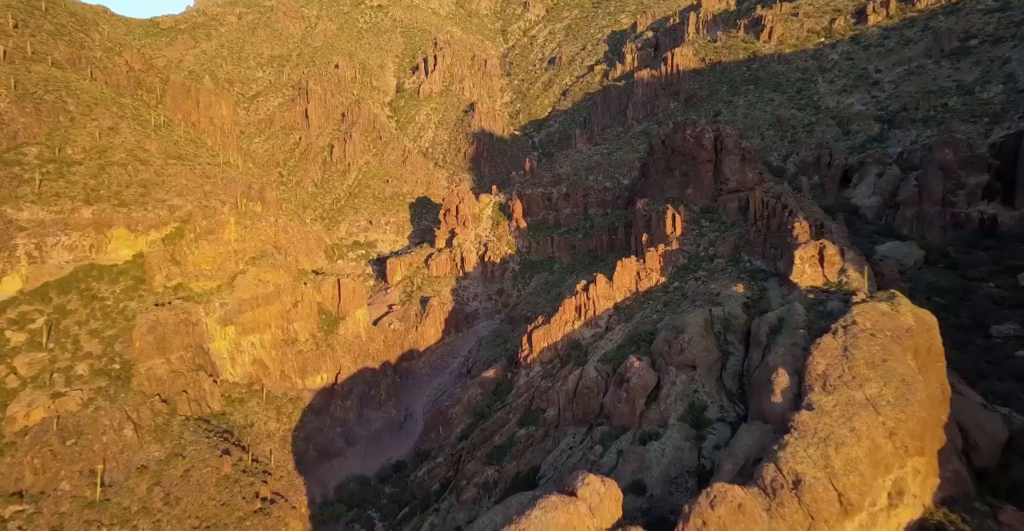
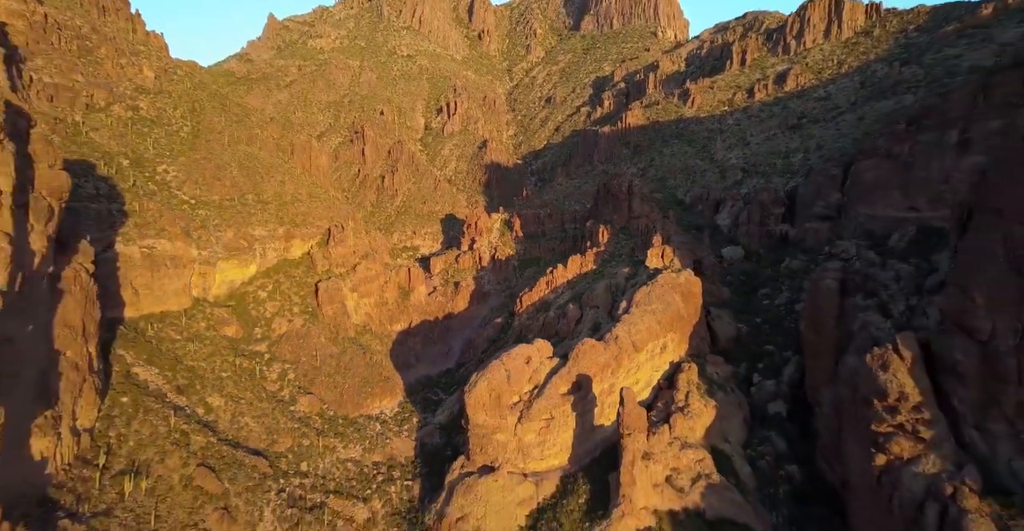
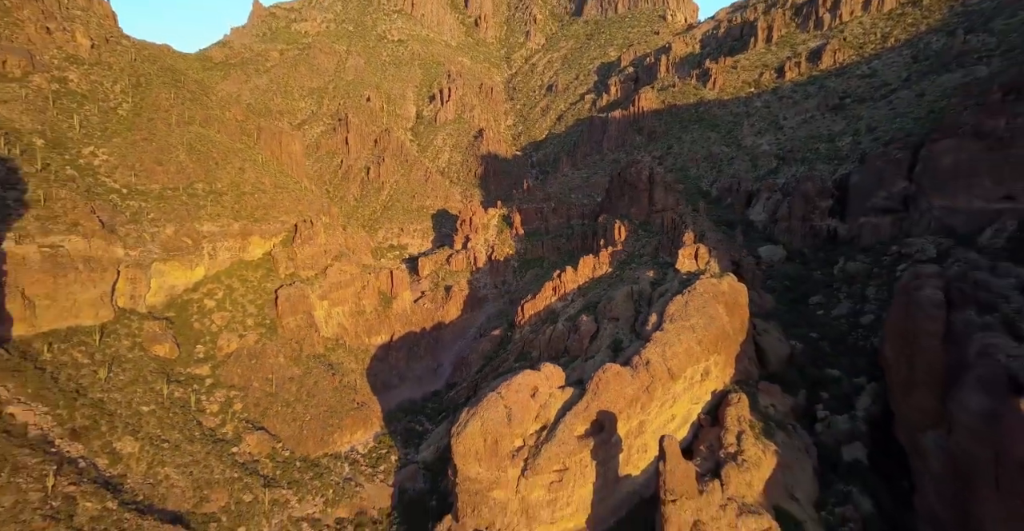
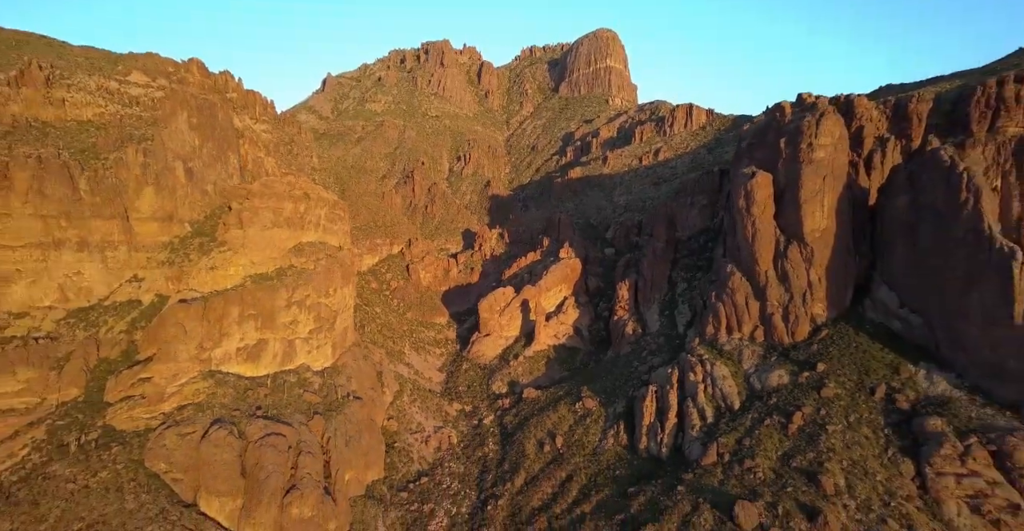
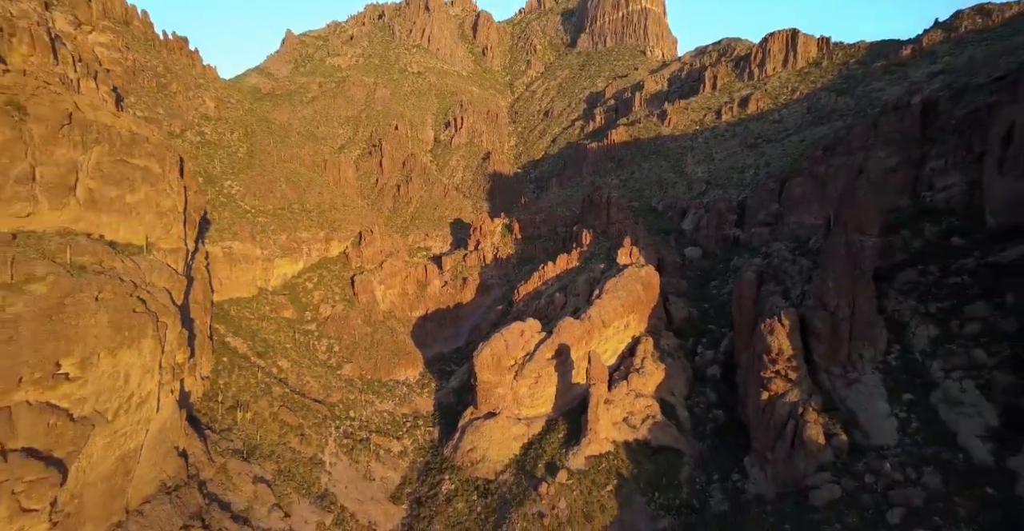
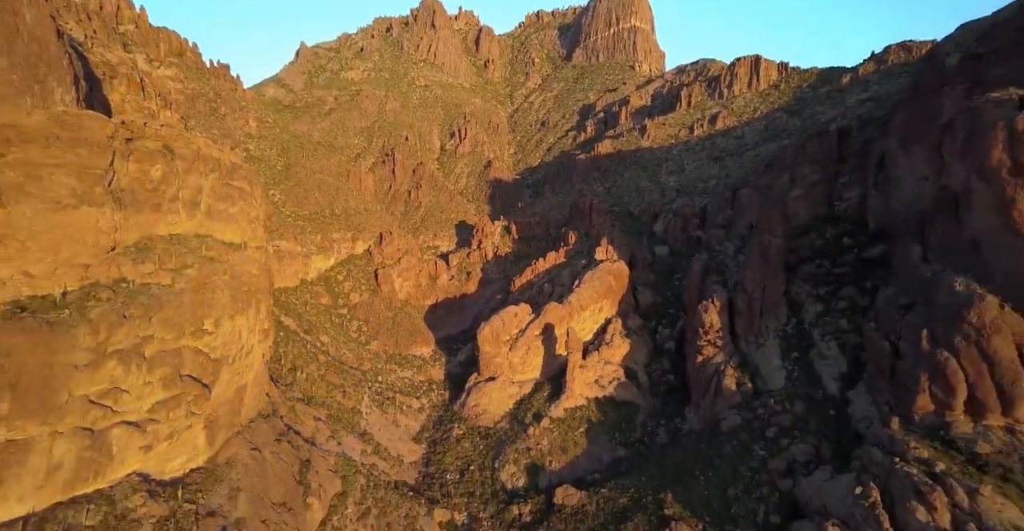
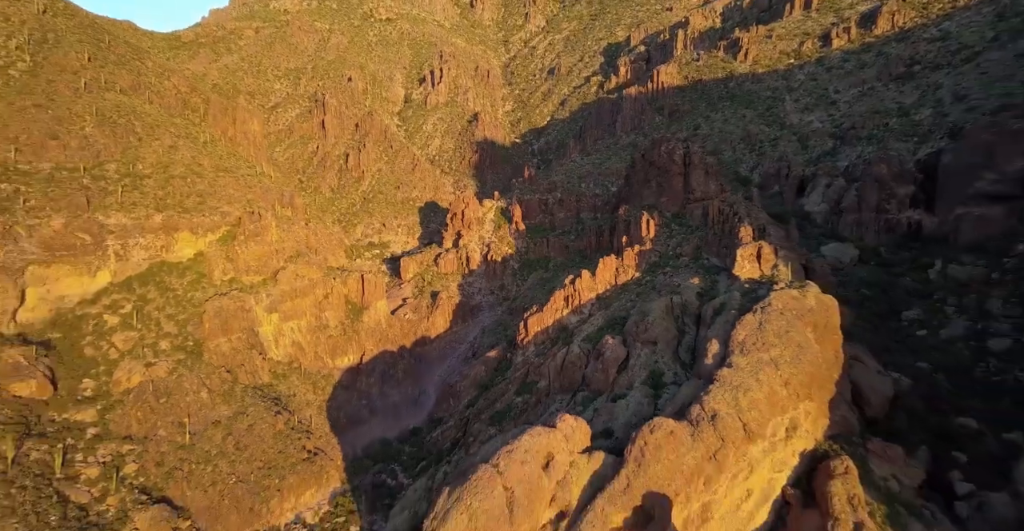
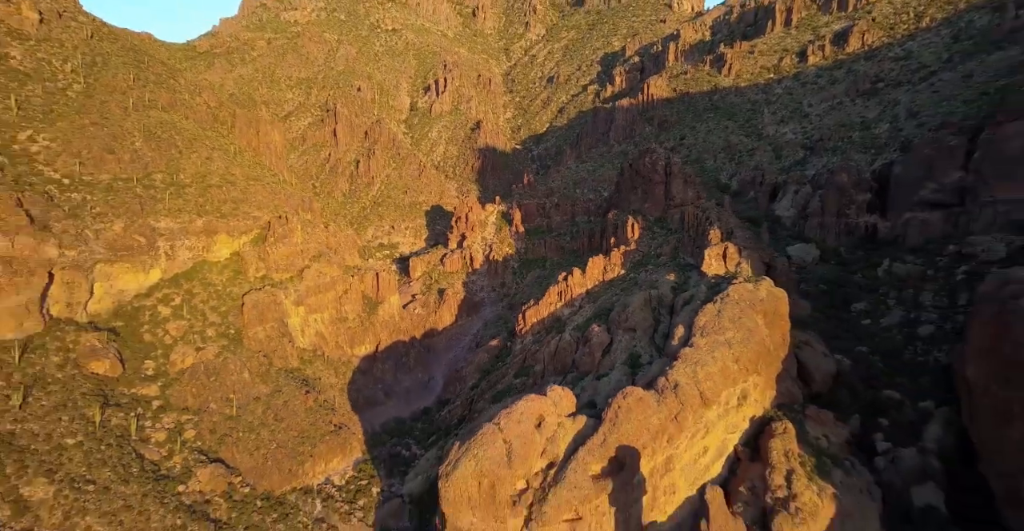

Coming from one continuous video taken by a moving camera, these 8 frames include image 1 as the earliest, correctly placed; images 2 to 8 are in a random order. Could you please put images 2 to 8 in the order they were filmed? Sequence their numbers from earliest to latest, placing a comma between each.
7, 8, 3, 2, 5, 6, 4
